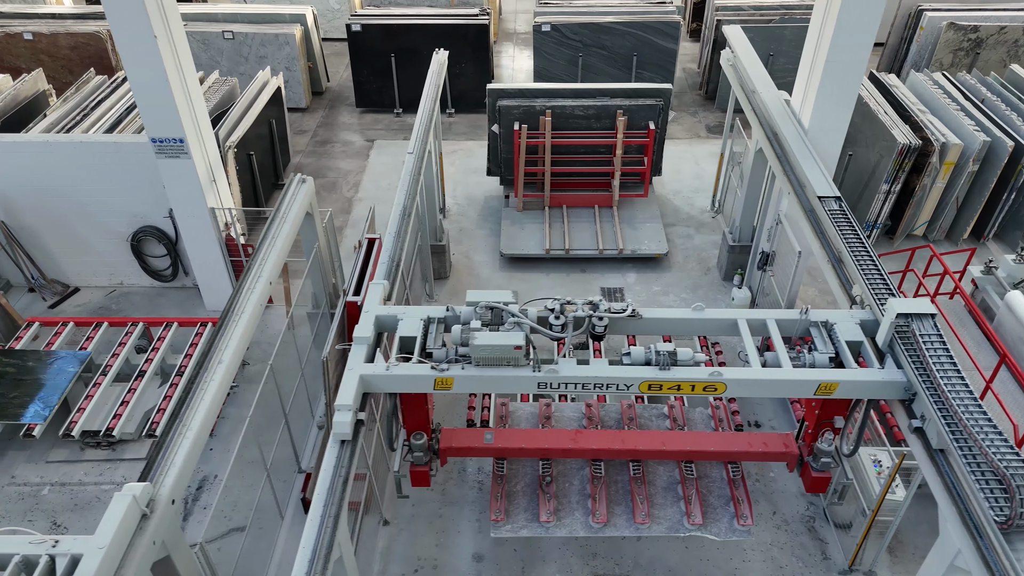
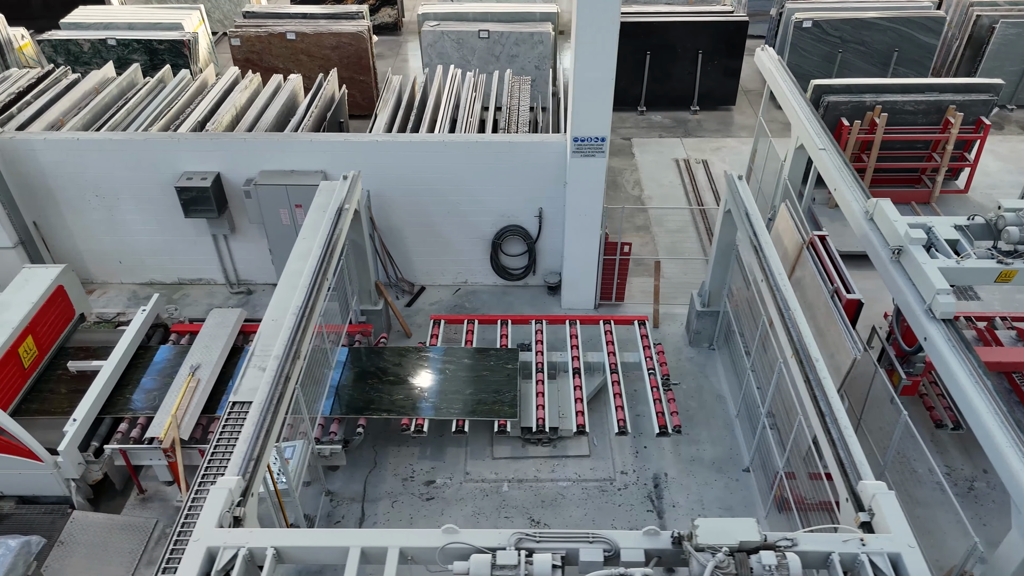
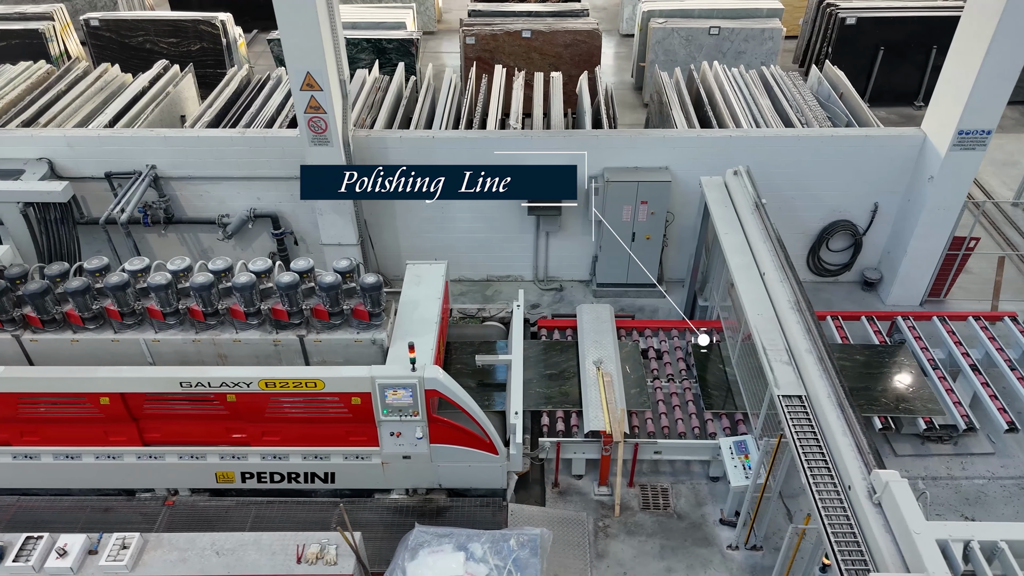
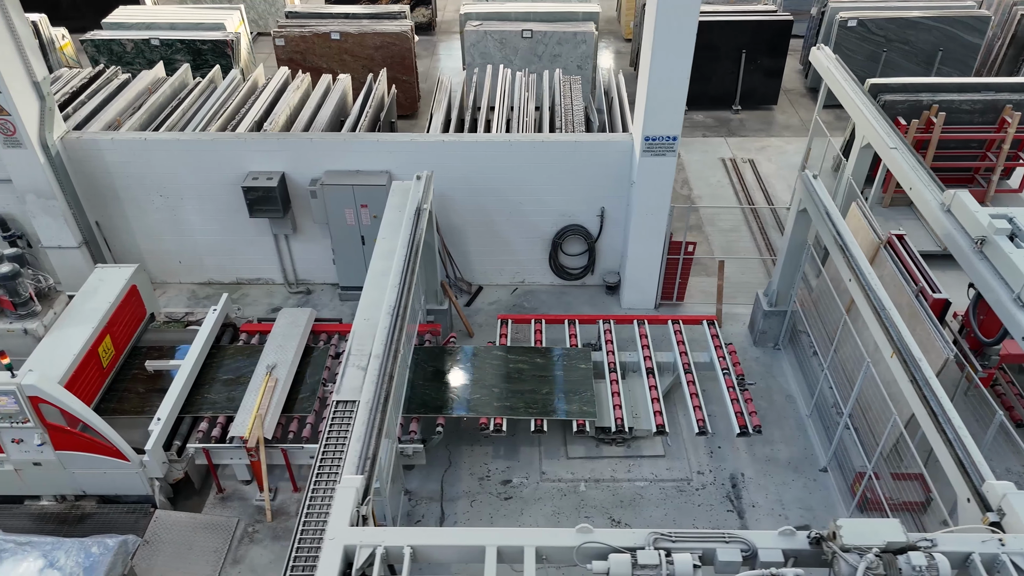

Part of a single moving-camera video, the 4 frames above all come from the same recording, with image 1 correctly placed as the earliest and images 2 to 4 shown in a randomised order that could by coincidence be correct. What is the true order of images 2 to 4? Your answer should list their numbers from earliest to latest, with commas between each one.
2, 4, 3
